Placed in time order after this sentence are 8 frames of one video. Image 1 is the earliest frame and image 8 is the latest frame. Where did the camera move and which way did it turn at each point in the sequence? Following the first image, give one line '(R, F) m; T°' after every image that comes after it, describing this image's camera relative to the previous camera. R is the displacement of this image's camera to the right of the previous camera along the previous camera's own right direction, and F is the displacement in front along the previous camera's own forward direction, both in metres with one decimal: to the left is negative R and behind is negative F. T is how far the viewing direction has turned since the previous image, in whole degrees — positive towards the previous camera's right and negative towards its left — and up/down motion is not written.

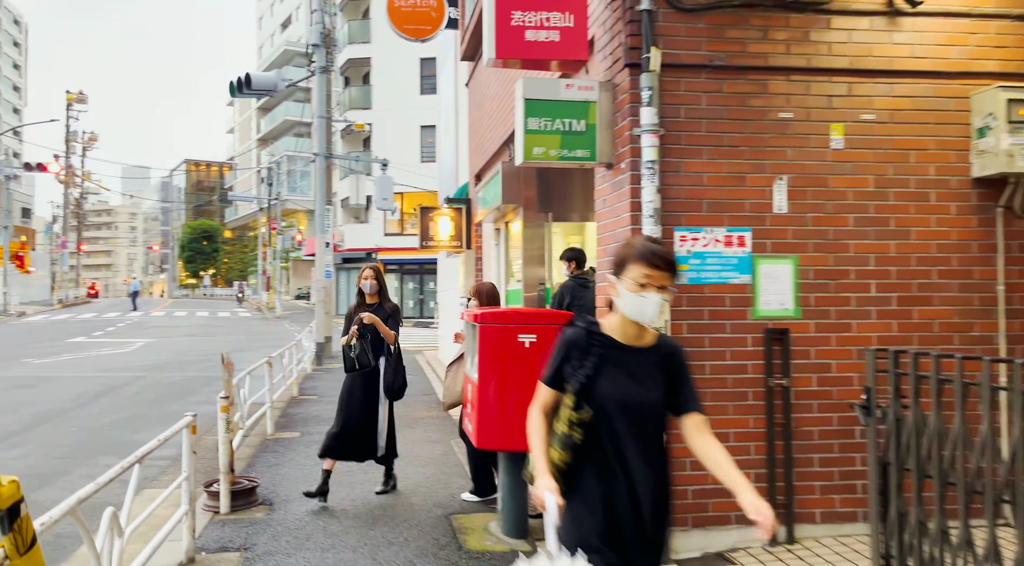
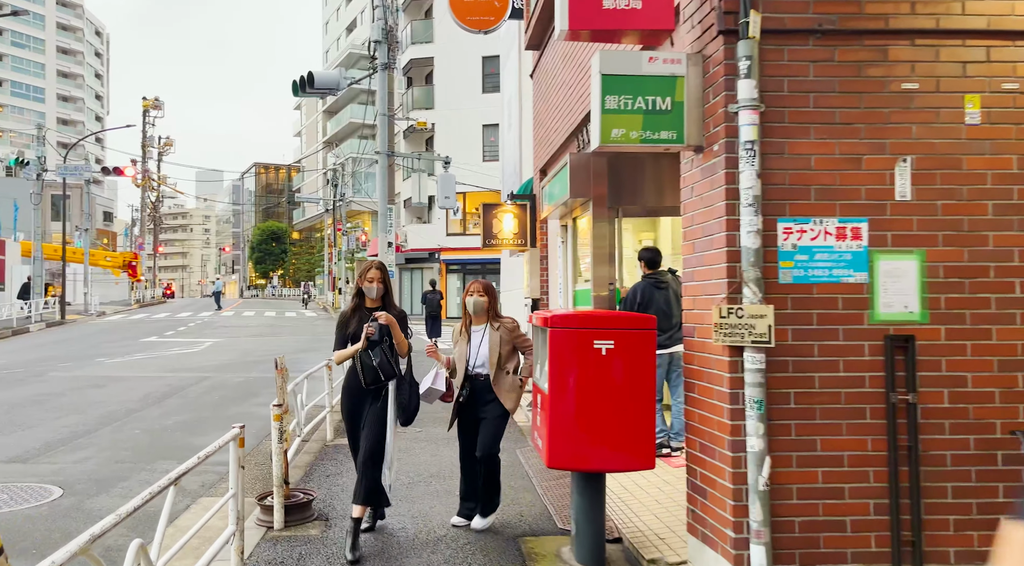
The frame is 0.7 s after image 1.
(-0.1, +0.5) m; -5°
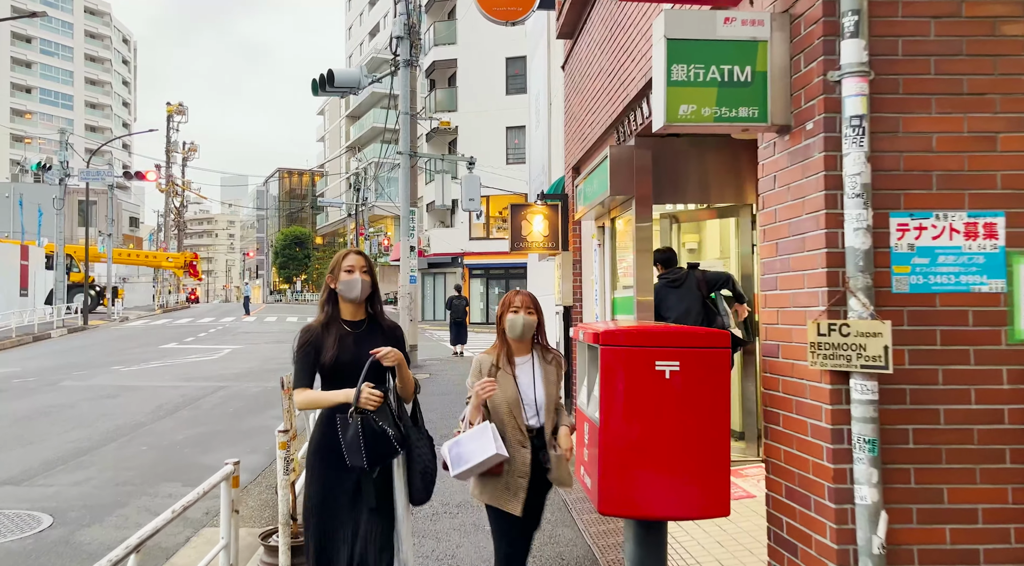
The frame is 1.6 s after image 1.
(-0.1, +0.7) m; -2°
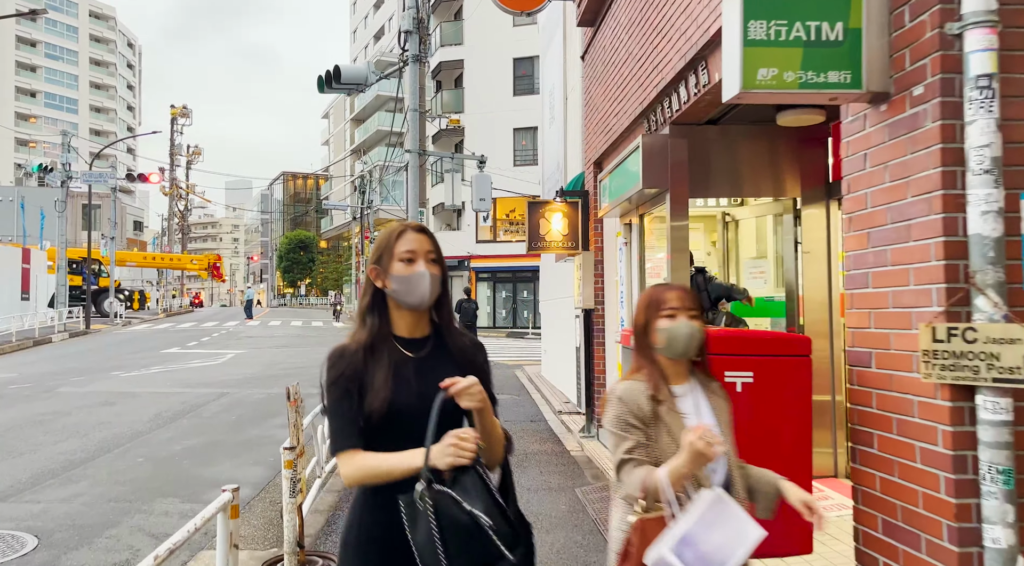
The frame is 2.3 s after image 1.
(-0.2, +0.5) m; 0°
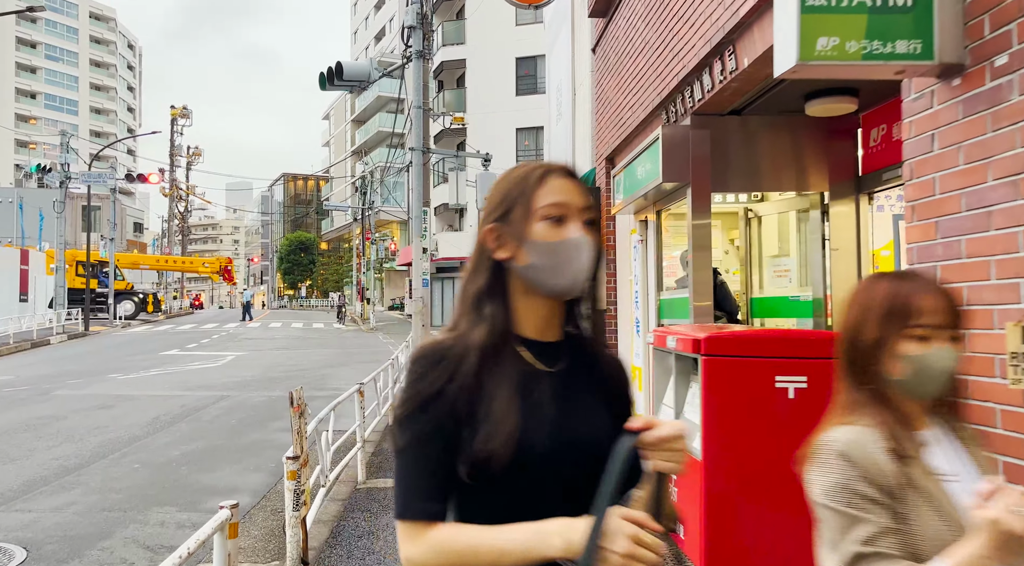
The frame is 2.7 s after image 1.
(-0.1, +0.3) m; 0°
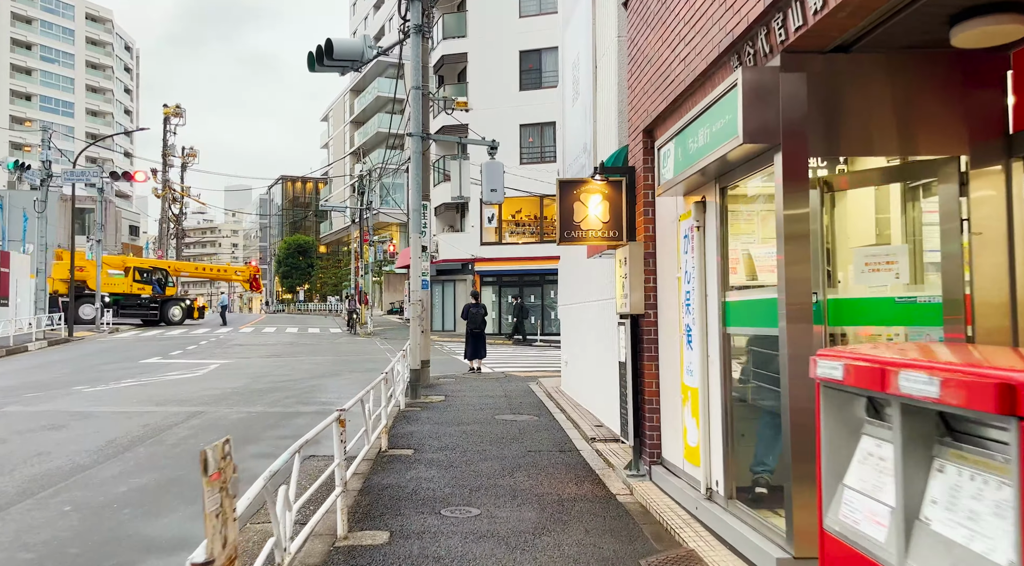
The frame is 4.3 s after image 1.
(-0.2, +1.5) m; 0°
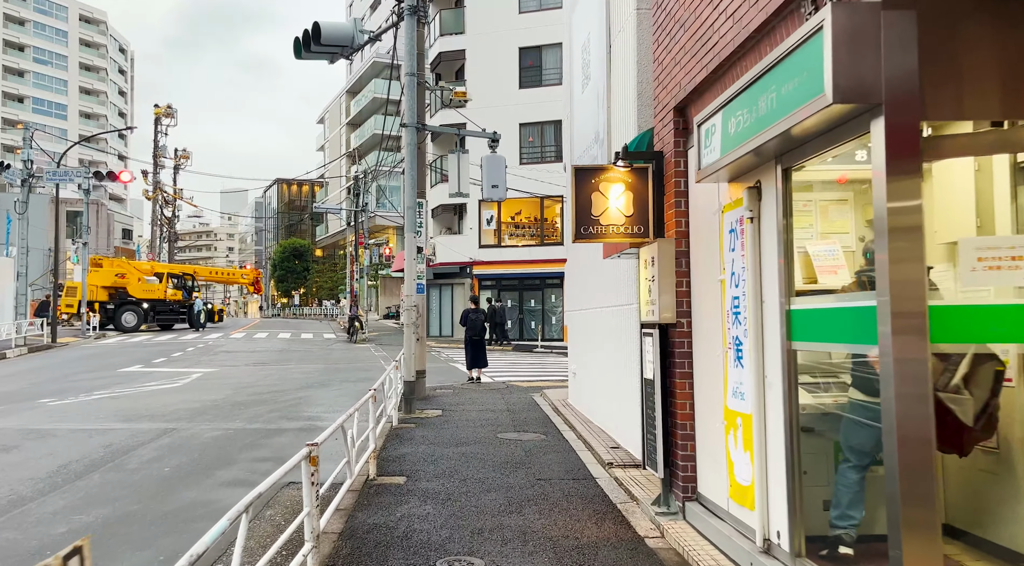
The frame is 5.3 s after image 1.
(-0.1, +1.0) m; 0°
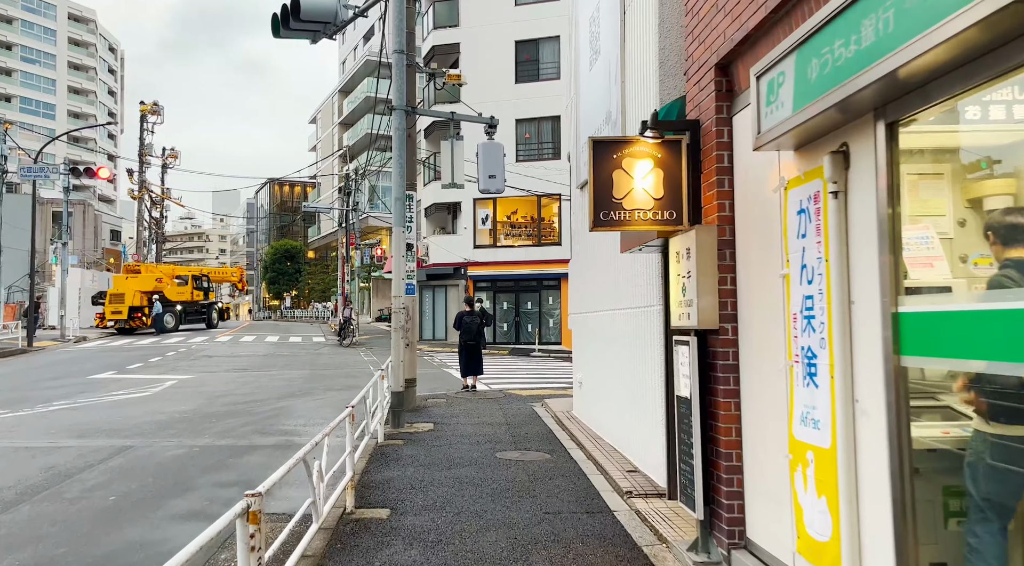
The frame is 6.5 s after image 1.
(-0.1, +1.1) m; 0°
